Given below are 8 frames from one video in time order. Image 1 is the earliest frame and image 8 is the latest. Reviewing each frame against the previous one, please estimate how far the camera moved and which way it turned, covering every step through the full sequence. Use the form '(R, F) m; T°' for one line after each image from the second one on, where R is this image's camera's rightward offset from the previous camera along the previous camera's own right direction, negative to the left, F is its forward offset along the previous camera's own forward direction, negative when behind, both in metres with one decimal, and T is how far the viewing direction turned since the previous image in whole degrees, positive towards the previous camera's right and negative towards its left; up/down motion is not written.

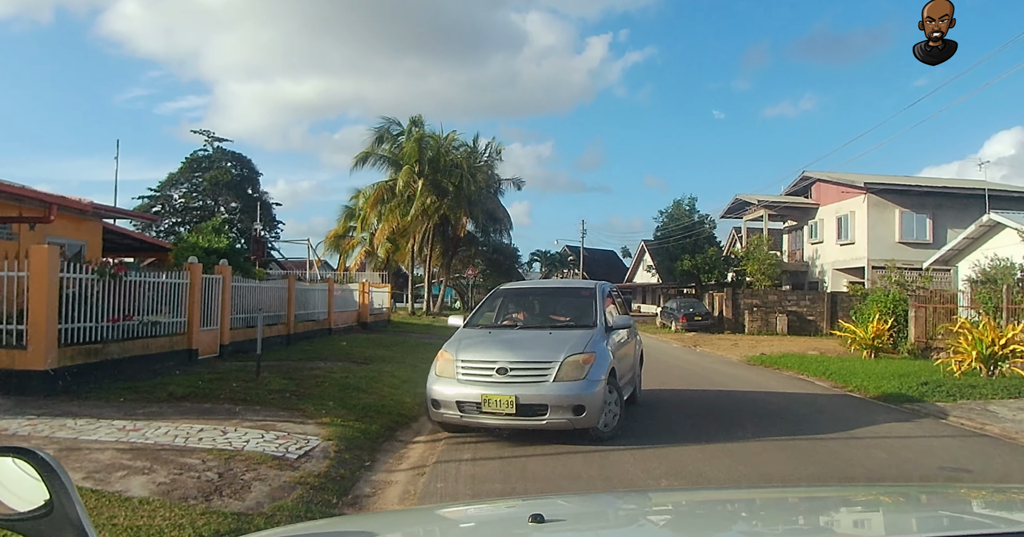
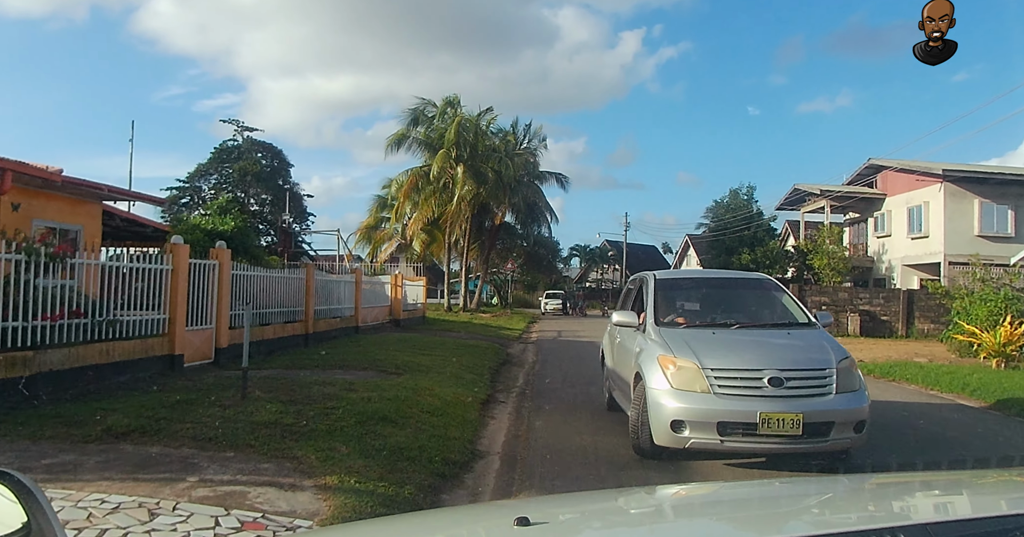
(-0.5, +2.5) m; -3°
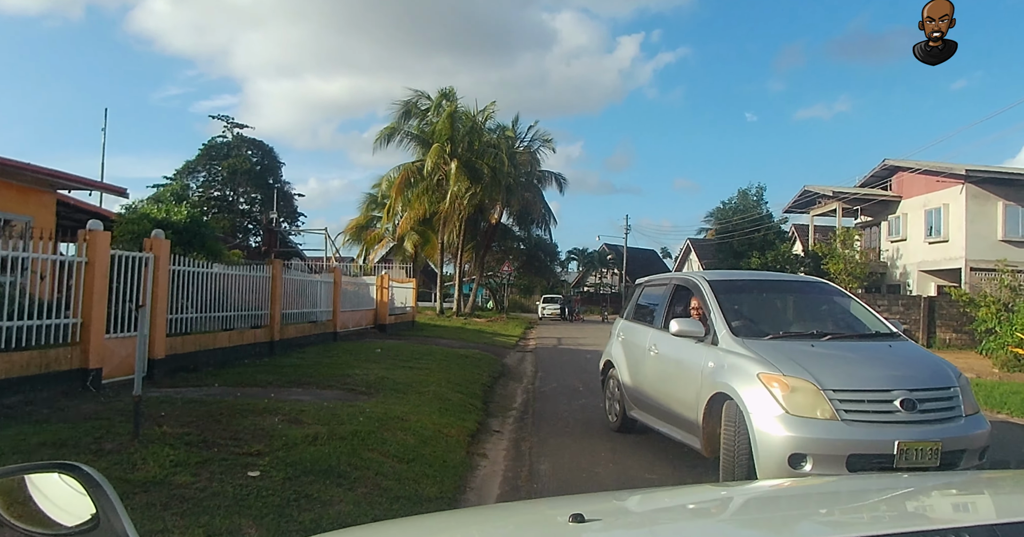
(0.0, +1.7) m; 0°
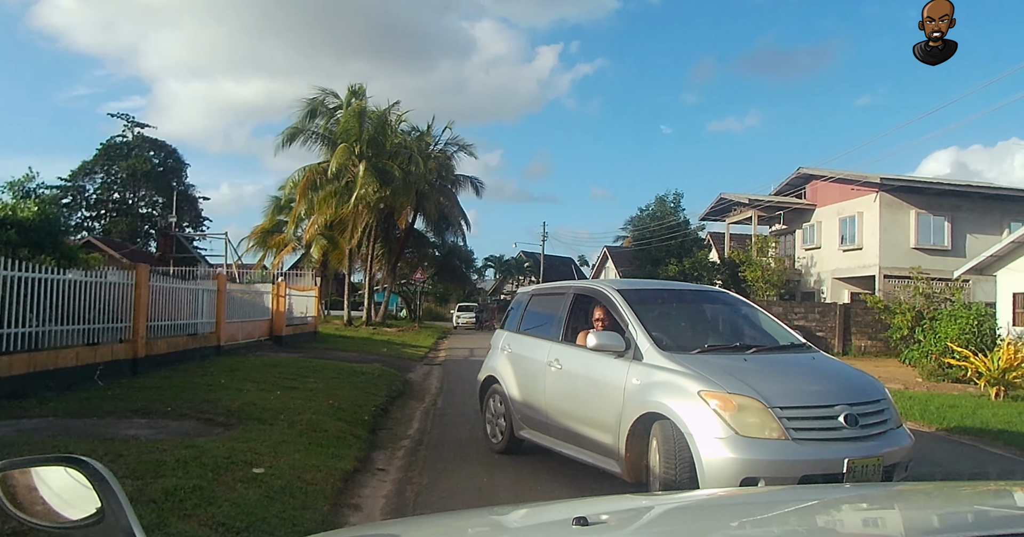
(+0.3, +1.6) m; +7°
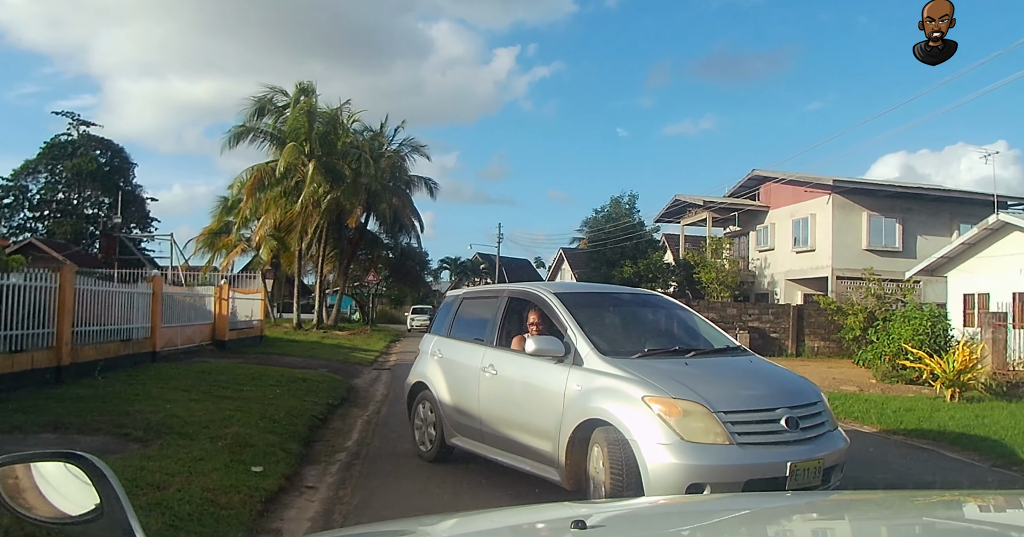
(+0.2, +0.4) m; +3°
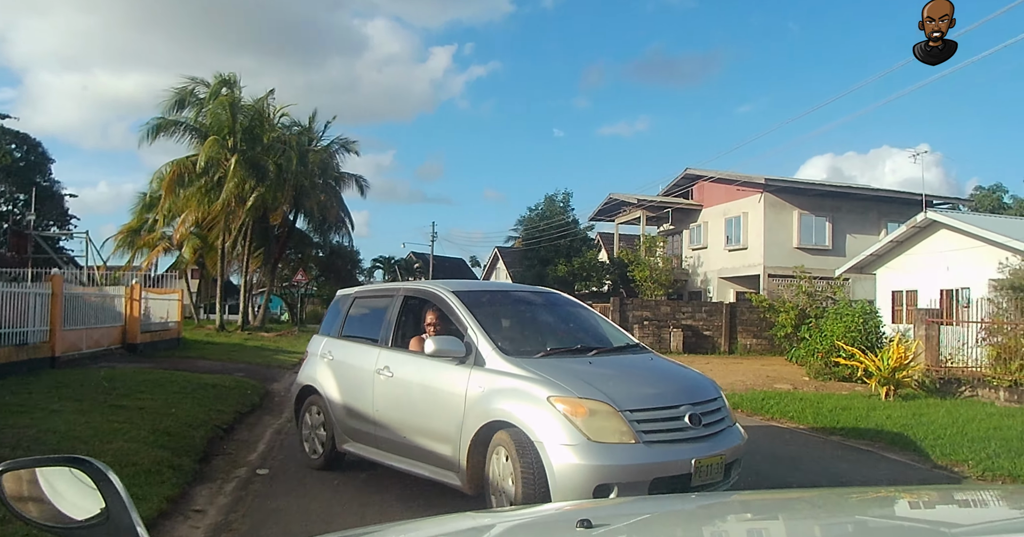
(+0.2, +0.5) m; +5°
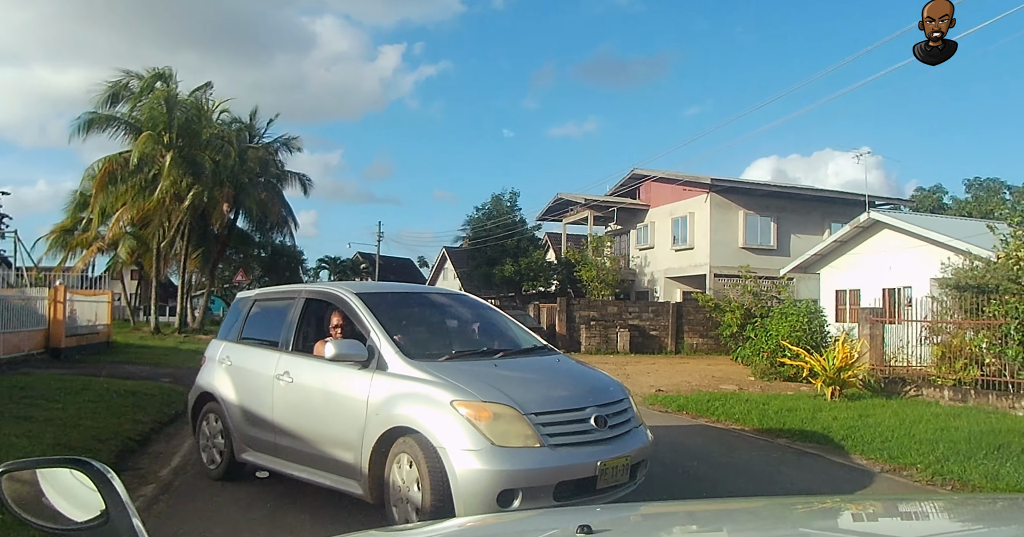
(+0.1, +0.3) m; +4°
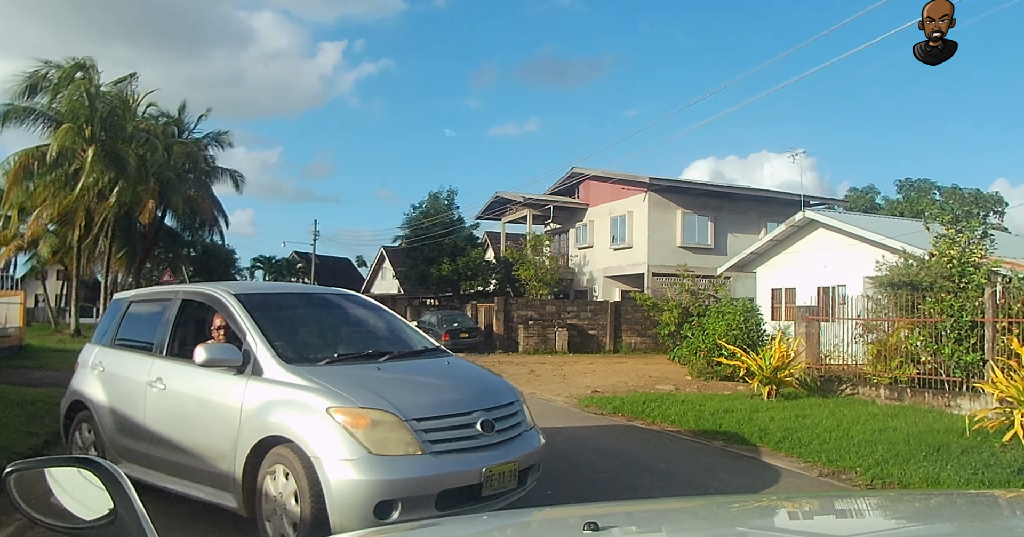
(+0.1, +0.3) m; +5°
